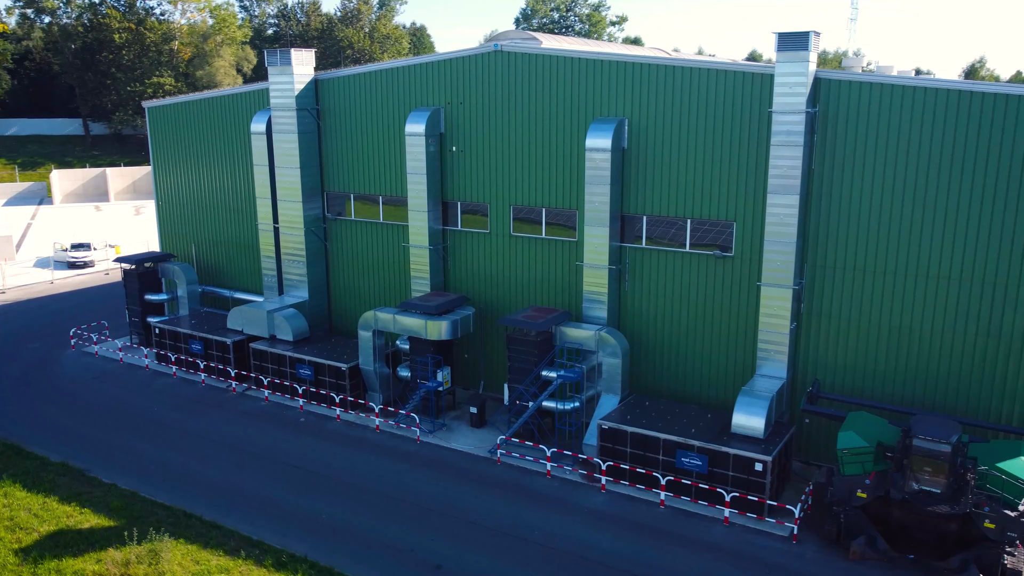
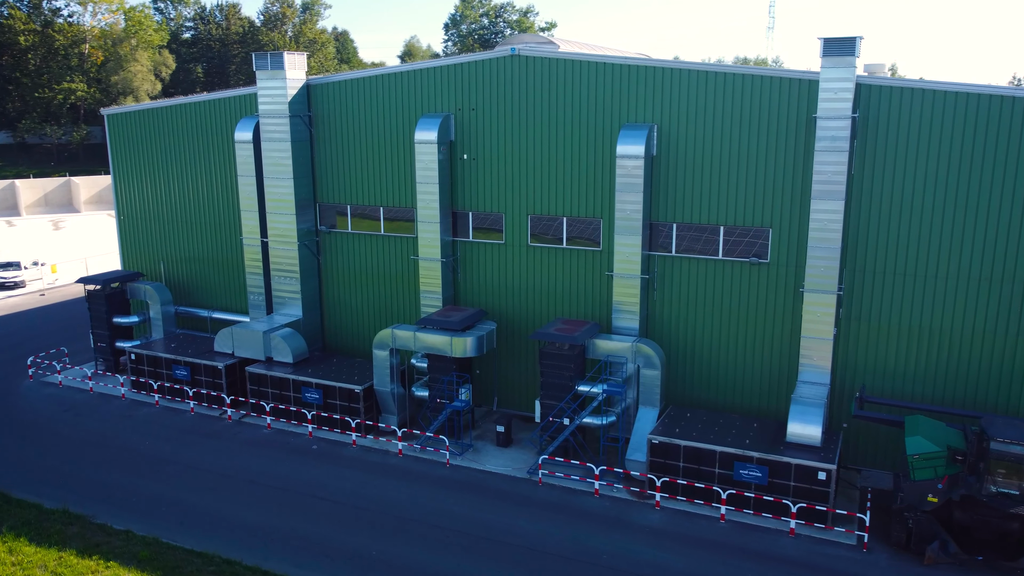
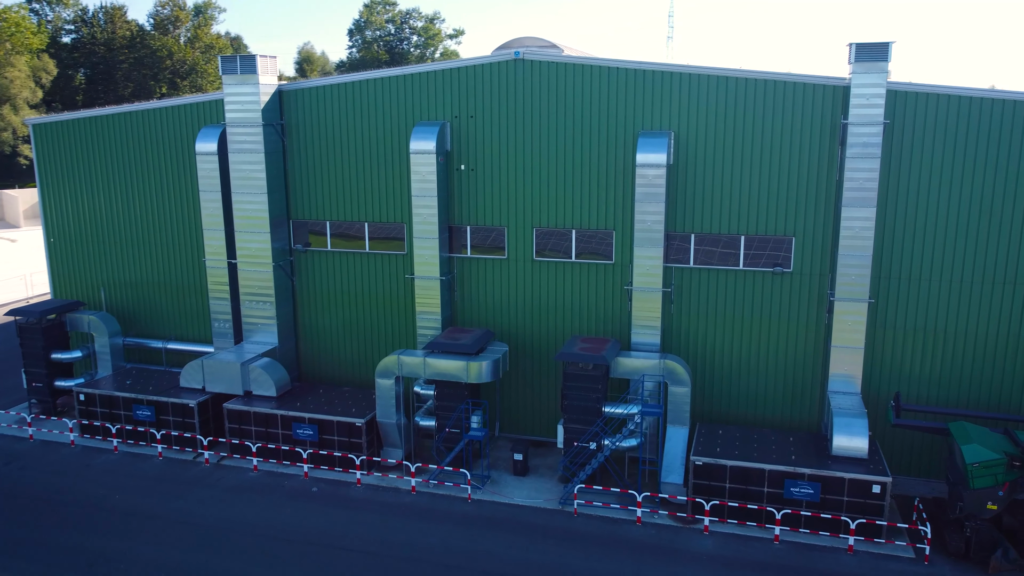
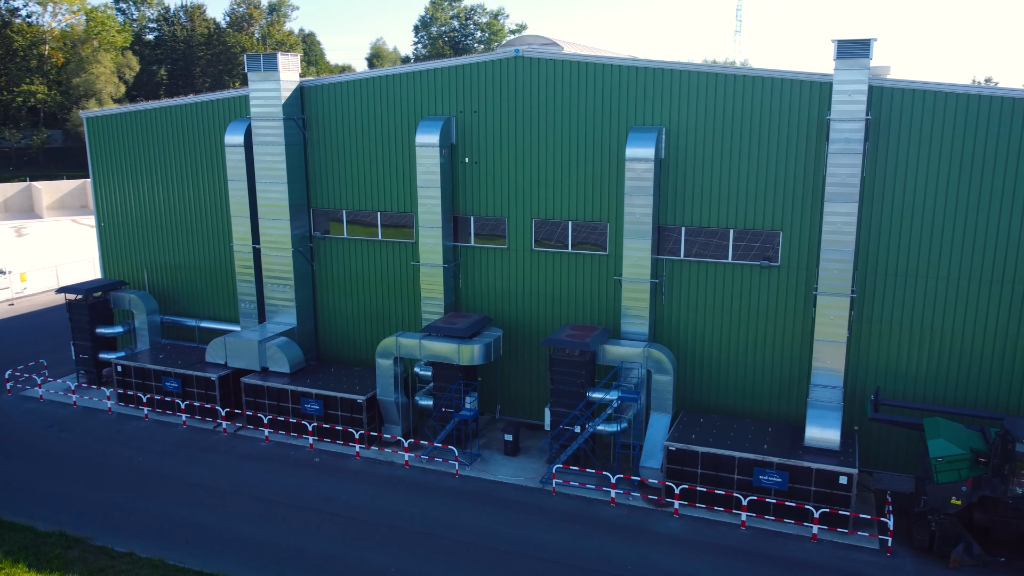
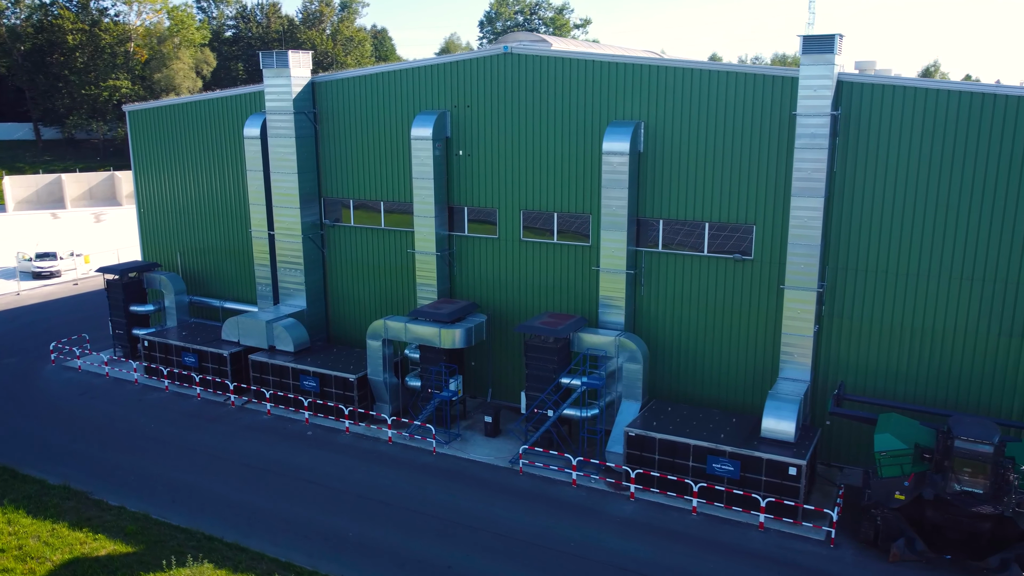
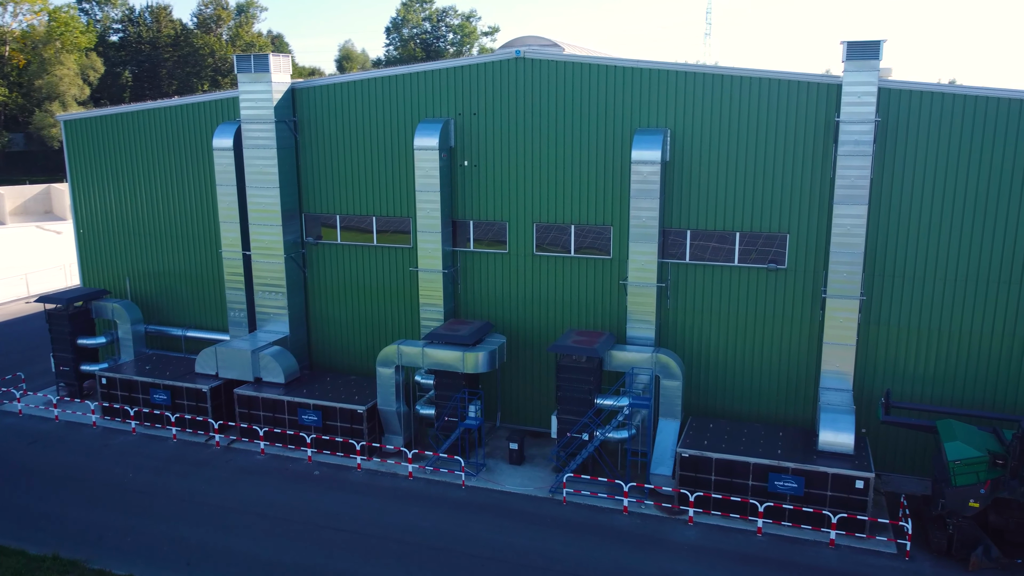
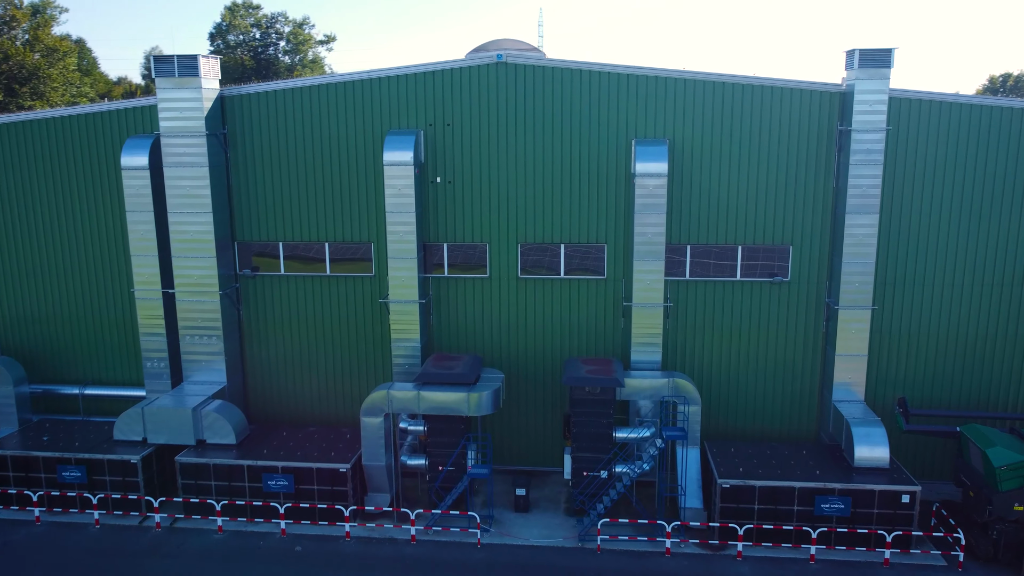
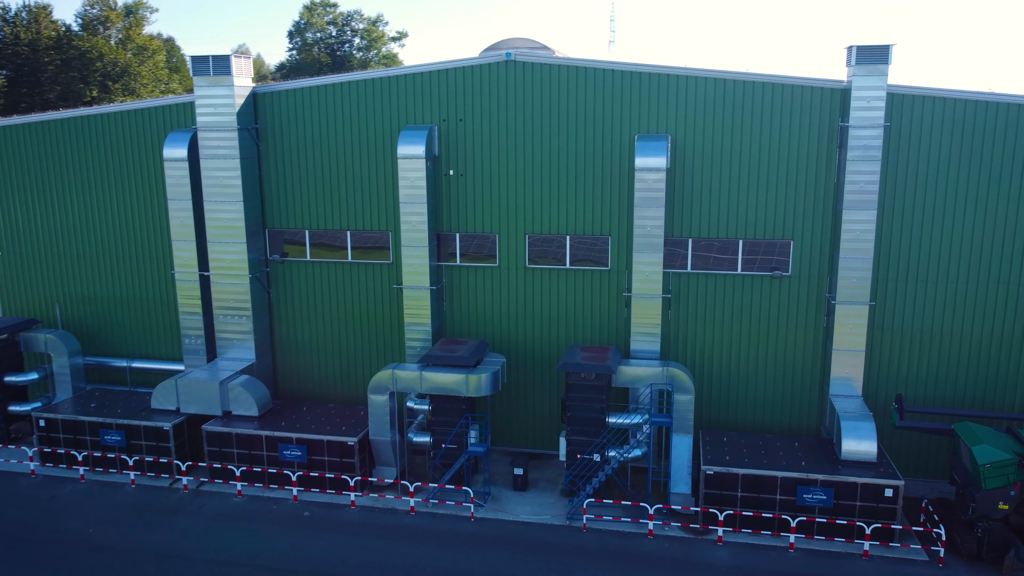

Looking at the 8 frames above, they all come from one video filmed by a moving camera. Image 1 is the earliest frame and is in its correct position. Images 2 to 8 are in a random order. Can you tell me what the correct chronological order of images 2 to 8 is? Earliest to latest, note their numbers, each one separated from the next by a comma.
5, 2, 4, 6, 3, 8, 7
